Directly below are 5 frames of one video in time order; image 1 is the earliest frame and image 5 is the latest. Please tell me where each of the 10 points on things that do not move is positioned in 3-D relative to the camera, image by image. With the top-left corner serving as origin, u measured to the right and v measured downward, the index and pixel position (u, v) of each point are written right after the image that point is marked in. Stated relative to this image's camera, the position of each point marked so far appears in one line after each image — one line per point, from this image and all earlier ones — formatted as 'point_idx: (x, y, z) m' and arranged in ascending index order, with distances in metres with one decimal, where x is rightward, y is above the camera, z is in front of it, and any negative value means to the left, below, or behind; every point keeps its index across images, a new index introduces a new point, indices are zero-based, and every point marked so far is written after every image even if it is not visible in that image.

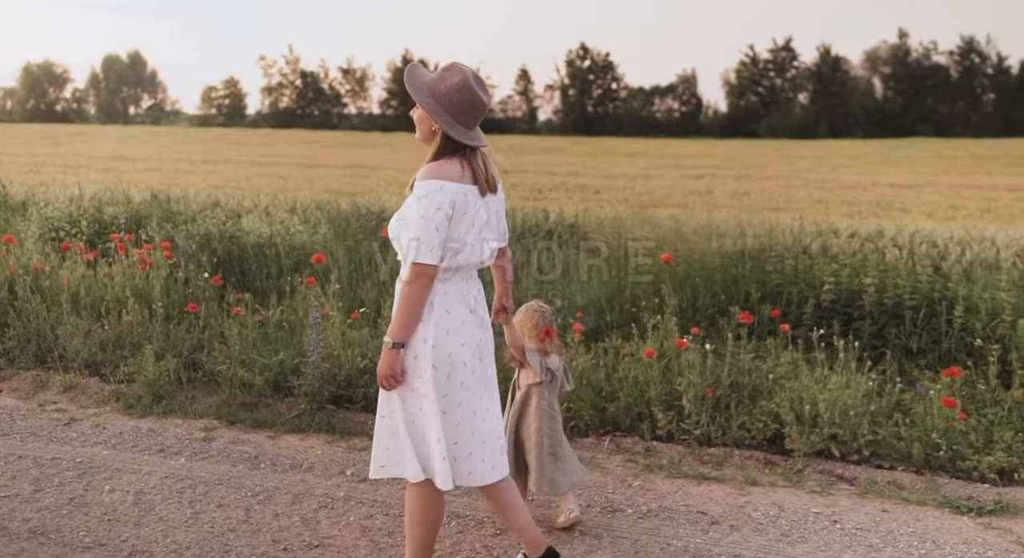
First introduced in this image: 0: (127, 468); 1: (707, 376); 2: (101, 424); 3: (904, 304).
0: (-1.6, -0.8, +3.3) m
1: (+1.0, -0.5, +4.0) m
2: (-2.1, -0.8, +4.1) m
3: (+2.5, -0.2, +4.8) m
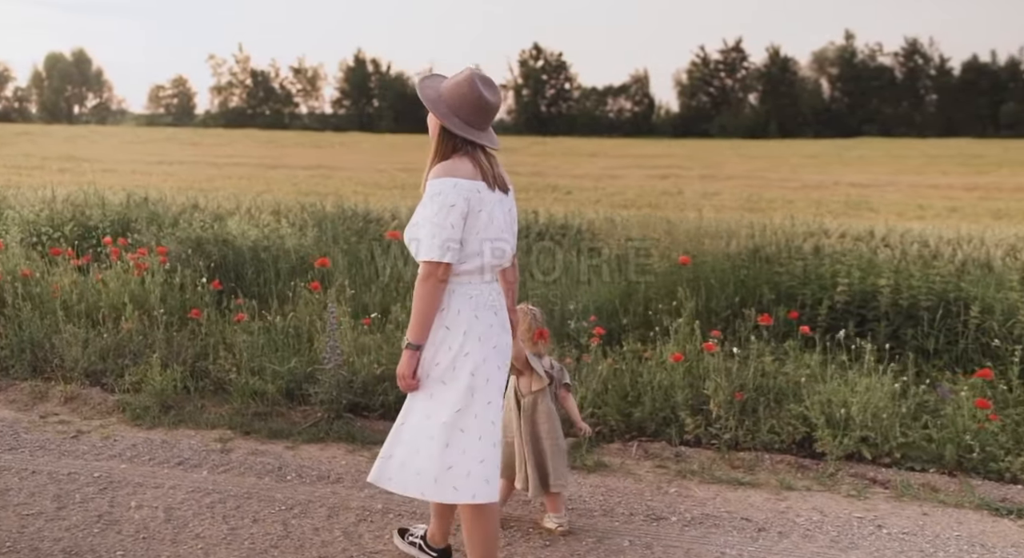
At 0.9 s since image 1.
0: (-1.5, -0.8, +3.2) m
1: (+1.2, -0.5, +4.0) m
2: (-2.0, -0.8, +3.9) m
3: (+2.5, -0.2, +4.8) m
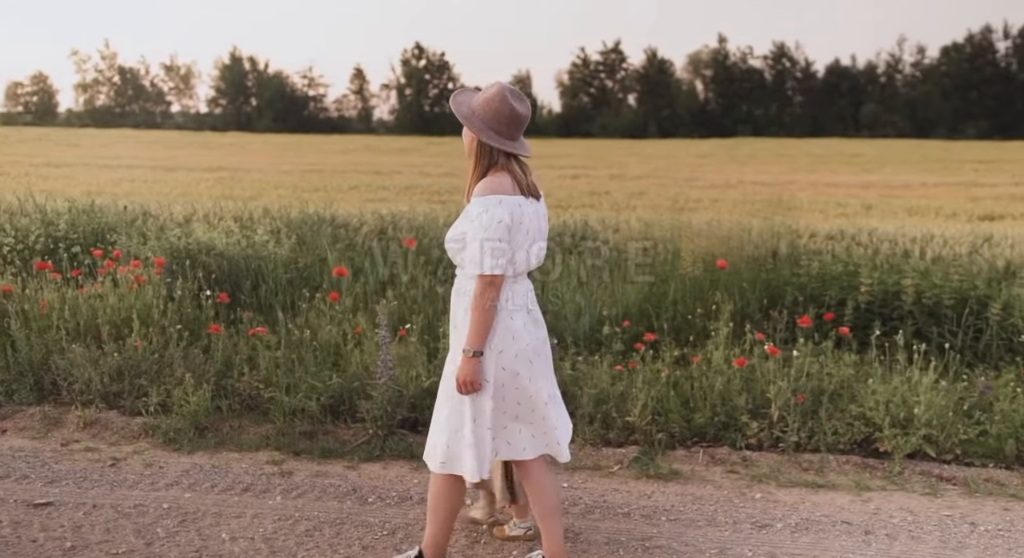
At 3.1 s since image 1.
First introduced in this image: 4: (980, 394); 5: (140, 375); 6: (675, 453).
0: (-1.1, -0.9, +3.0) m
1: (+1.5, -0.5, +4.0) m
2: (-1.7, -0.9, +3.7) m
3: (+2.7, -0.2, +5.0) m
4: (+2.4, -0.6, +4.0) m
5: (-2.2, -0.6, +4.6) m
6: (+0.8, -0.8, +3.9) m
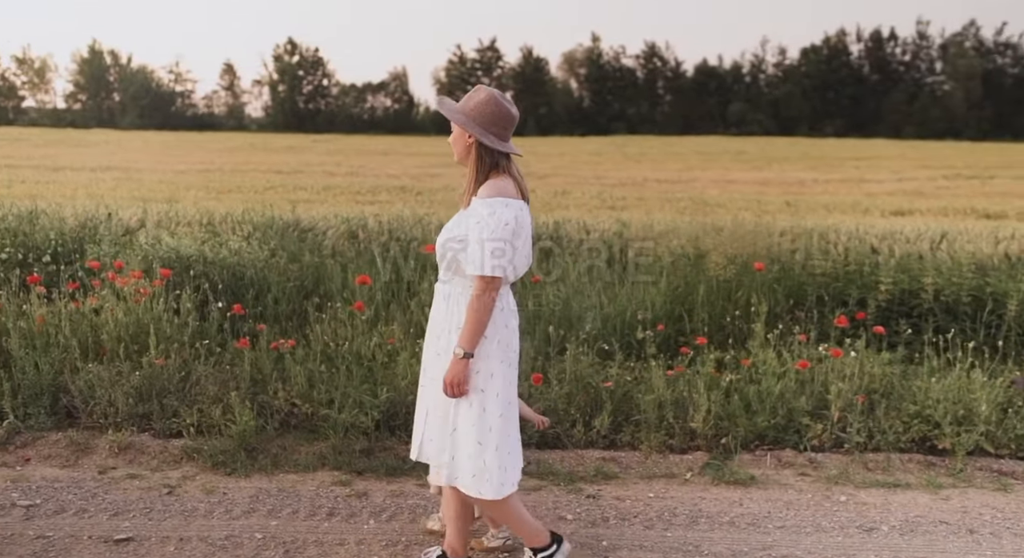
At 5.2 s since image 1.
0: (-0.7, -1.0, +2.9) m
1: (+1.8, -0.6, +4.1) m
2: (-1.3, -0.9, +3.5) m
3: (+3.0, -0.2, +5.2) m
4: (+2.7, -0.6, +4.2) m
5: (-1.9, -0.6, +4.4) m
6: (+1.1, -0.9, +3.9) m
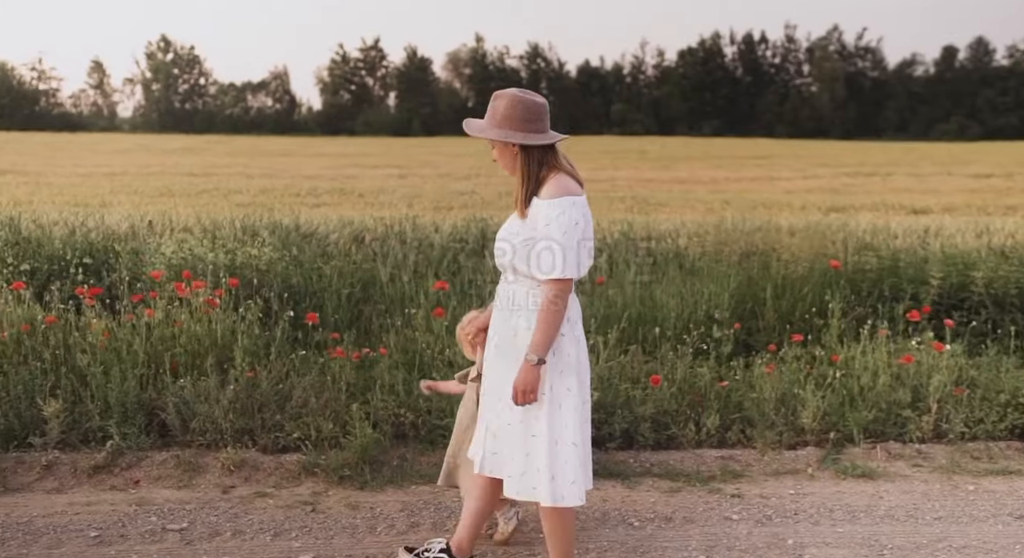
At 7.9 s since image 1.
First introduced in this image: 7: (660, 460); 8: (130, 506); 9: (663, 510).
0: (0.0, -1.0, +2.9) m
1: (+2.3, -0.5, +4.3) m
2: (-0.7, -1.0, +3.5) m
3: (+3.4, -0.1, +5.5) m
4: (+3.3, -0.6, +4.4) m
5: (-1.3, -0.7, +4.3) m
6: (+1.7, -0.9, +4.0) m
7: (+0.7, -0.9, +3.9) m
8: (-1.7, -1.0, +3.5) m
9: (+0.6, -1.0, +3.3) m
